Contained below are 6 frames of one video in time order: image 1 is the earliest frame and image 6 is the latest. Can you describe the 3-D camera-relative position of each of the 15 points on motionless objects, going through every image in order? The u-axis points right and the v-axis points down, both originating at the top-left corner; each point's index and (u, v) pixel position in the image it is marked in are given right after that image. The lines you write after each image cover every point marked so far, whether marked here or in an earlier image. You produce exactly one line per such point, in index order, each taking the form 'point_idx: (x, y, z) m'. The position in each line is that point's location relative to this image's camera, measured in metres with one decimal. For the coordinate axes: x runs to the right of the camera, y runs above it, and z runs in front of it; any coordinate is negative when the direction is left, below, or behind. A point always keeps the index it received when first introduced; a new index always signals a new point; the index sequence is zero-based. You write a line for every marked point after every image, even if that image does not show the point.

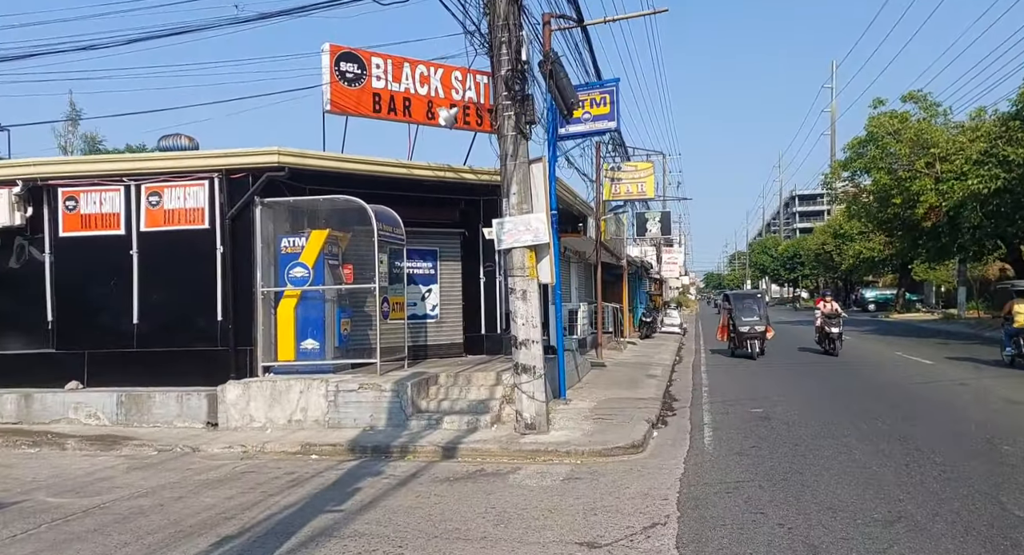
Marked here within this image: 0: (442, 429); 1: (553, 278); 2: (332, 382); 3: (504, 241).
0: (-0.8, -1.8, +9.2) m
1: (+0.5, 0.0, +9.3) m
2: (-2.2, -1.3, +9.6) m
3: (-0.1, +0.4, +9.1) m
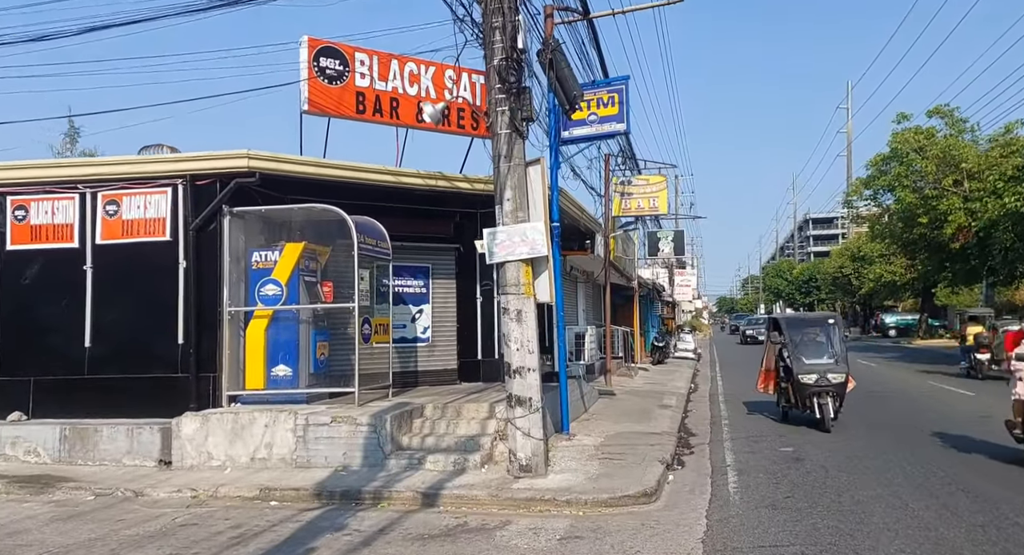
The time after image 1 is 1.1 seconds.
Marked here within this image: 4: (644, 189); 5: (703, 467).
0: (-0.9, -2.0, +8.0) m
1: (+0.4, -0.2, +8.2) m
2: (-2.3, -1.5, +8.4) m
3: (-0.2, +0.2, +7.9) m
4: (+3.1, +2.1, +18.4) m
5: (+2.1, -2.1, +8.7) m
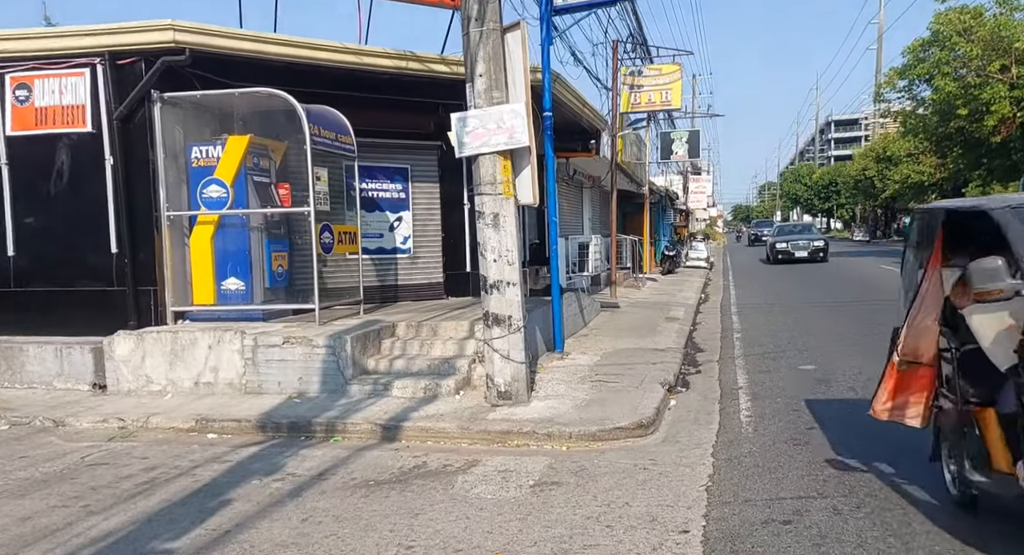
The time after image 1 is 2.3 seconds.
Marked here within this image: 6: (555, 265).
0: (-1.1, -1.1, +7.0) m
1: (+0.2, +0.7, +6.9) m
2: (-2.5, -0.5, +7.3) m
3: (-0.4, +1.1, +6.6) m
4: (+3.1, +4.2, +16.8) m
5: (+1.9, -1.1, +7.6) m
6: (+0.5, +0.2, +9.6) m
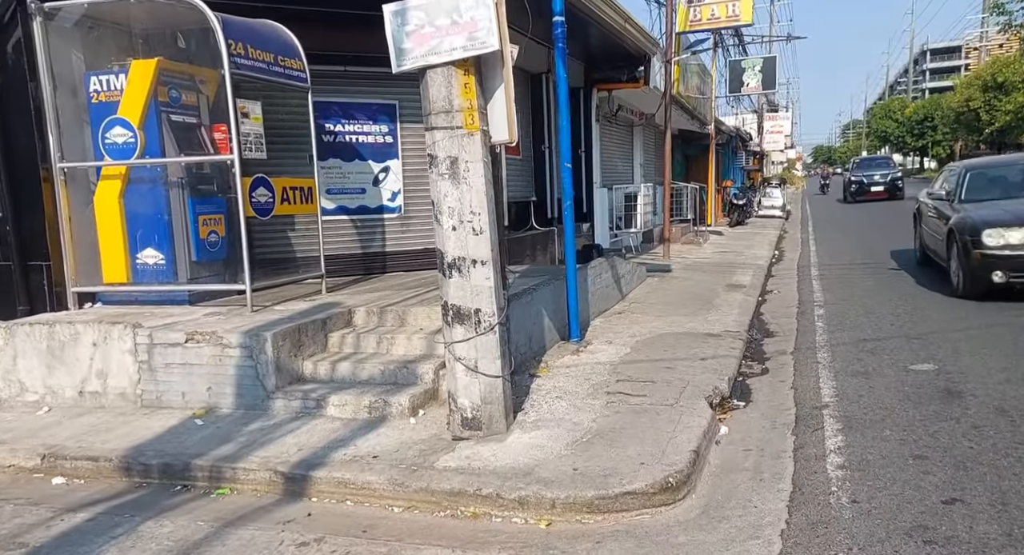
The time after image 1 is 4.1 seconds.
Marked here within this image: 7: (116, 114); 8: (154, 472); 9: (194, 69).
0: (-1.2, -0.9, +5.0) m
1: (0.0, +0.9, +4.7) m
2: (-2.6, -0.4, +5.5) m
3: (-0.6, +1.2, +4.4) m
4: (+3.7, +5.0, +14.0) m
5: (+1.9, -0.9, +5.3) m
6: (+0.6, +0.5, +7.4) m
7: (-3.2, +1.3, +6.2) m
8: (-2.0, -1.1, +4.4) m
9: (-2.7, +1.7, +6.5) m
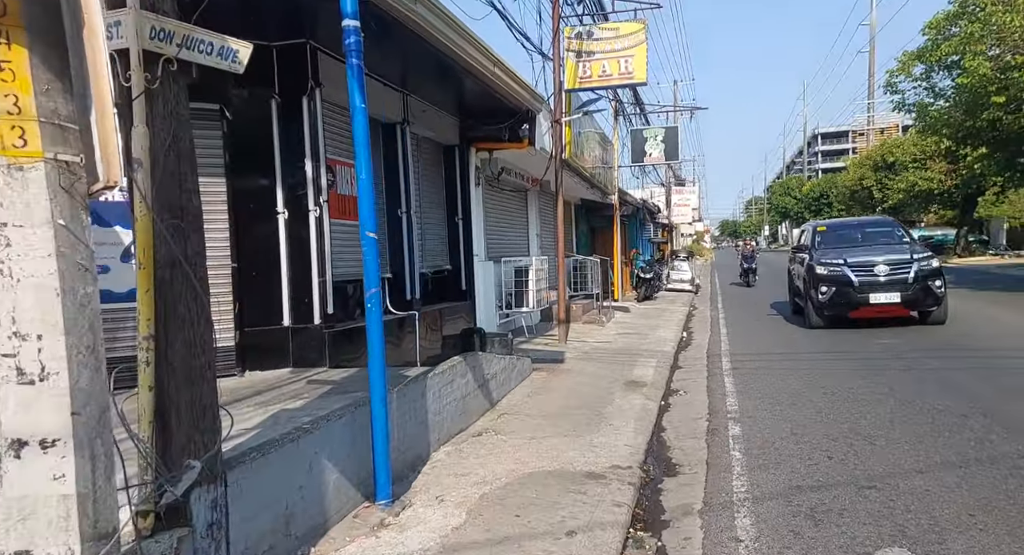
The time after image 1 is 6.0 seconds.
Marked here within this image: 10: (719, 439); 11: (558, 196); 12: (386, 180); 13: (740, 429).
0: (-2.4, -1.5, +2.3) m
1: (-1.1, +0.3, +2.2) m
2: (-3.7, -1.0, +2.6) m
3: (-1.7, +0.7, +2.0) m
4: (+1.6, +3.6, +12.3) m
5: (+0.7, -1.5, +2.9) m
6: (-0.8, -0.3, +4.9) m
7: (-4.4, +0.6, +3.5) m
8: (-3.1, -1.6, +1.6) m
9: (-3.9, +1.0, +3.8) m
10: (+1.9, -1.4, +7.0) m
11: (+0.9, +1.5, +14.3) m
12: (-1.6, +1.2, +9.8) m
13: (+2.2, -1.4, +7.4) m
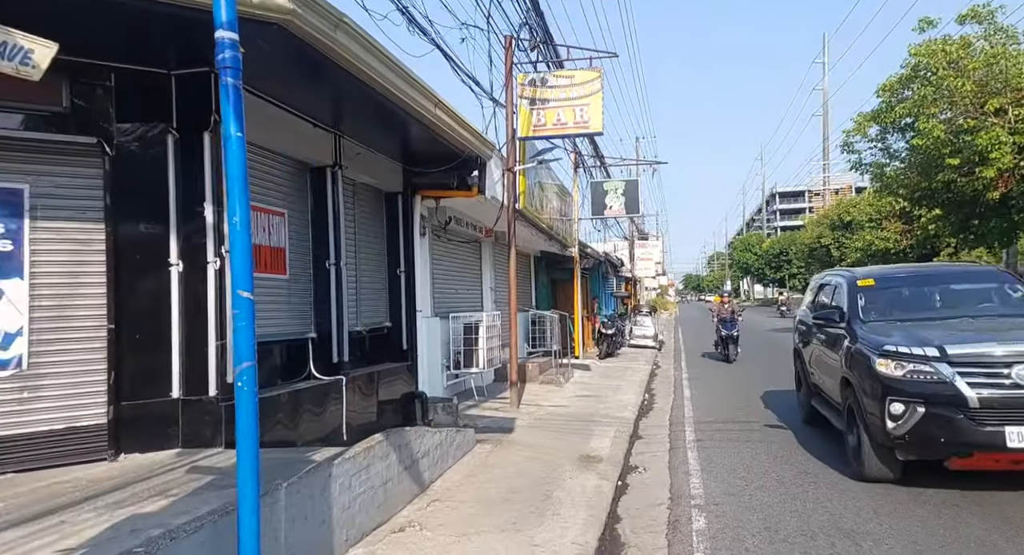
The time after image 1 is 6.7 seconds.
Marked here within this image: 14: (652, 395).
0: (-2.7, -1.7, +1.1) m
1: (-1.4, +0.1, +1.3) m
2: (-4.1, -1.1, +1.4) m
3: (-2.0, +0.6, +1.0) m
4: (+0.9, +2.7, +11.6) m
5: (+0.3, -1.8, +1.9) m
6: (-1.2, -0.7, +3.9) m
7: (-4.8, +0.4, +2.4) m
8: (-3.4, -1.7, +0.4) m
9: (-4.3, +0.8, +2.7) m
10: (+1.3, -1.9, +6.0) m
11: (0.0, +0.4, +13.4) m
12: (-2.2, +0.6, +8.8) m
13: (+1.6, -1.9, +6.4) m
14: (+2.8, -2.3, +15.4) m
